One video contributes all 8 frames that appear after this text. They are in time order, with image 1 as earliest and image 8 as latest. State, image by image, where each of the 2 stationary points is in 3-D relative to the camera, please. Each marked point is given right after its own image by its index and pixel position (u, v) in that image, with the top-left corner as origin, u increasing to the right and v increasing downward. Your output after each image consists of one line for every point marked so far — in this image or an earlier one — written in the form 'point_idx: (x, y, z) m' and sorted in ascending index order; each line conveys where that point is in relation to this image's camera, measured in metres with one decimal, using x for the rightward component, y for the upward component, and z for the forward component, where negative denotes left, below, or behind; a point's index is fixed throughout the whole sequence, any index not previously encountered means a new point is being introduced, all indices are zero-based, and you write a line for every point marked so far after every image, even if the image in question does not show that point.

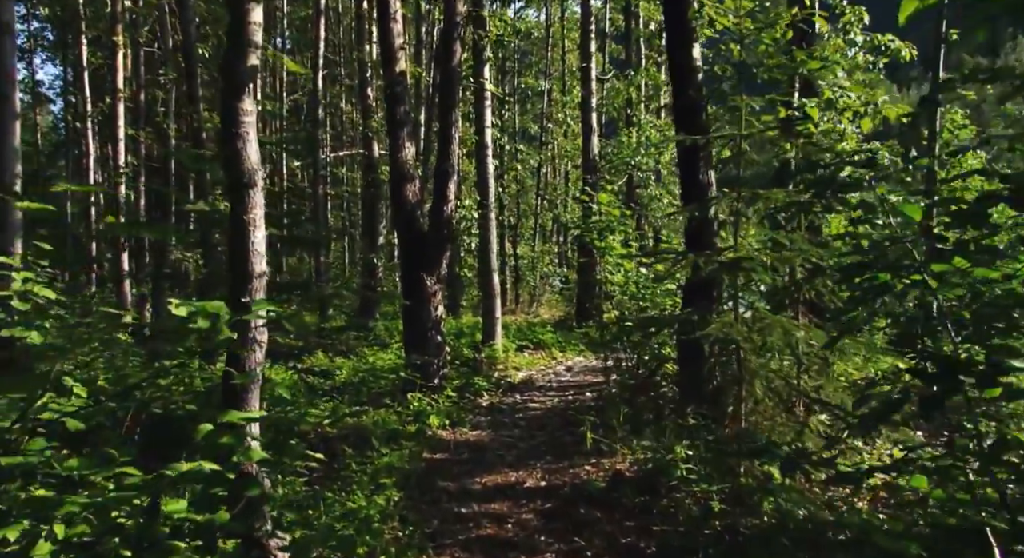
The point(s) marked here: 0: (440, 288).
0: (-0.9, -0.1, +14.5) m
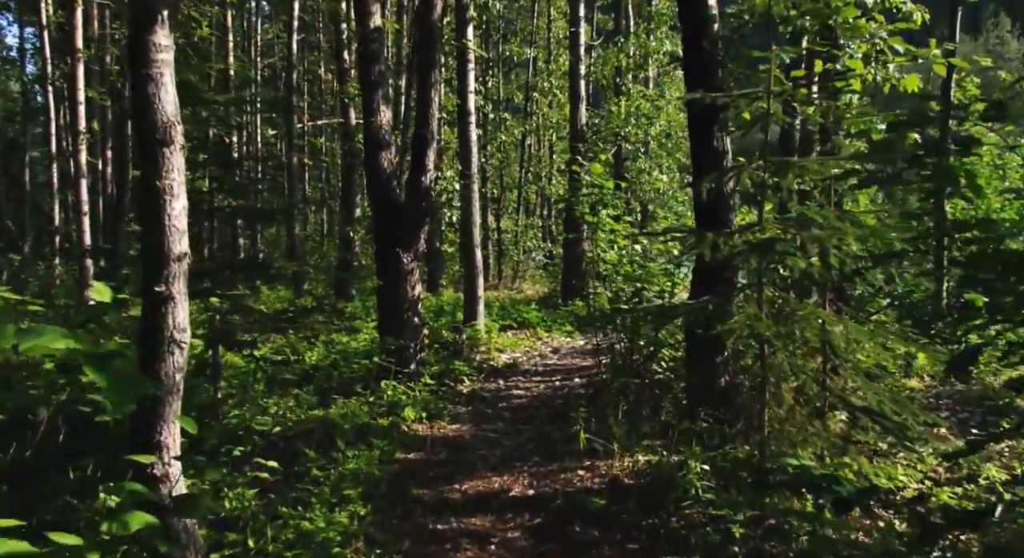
0: (-1.1, +0.1, +13.3) m
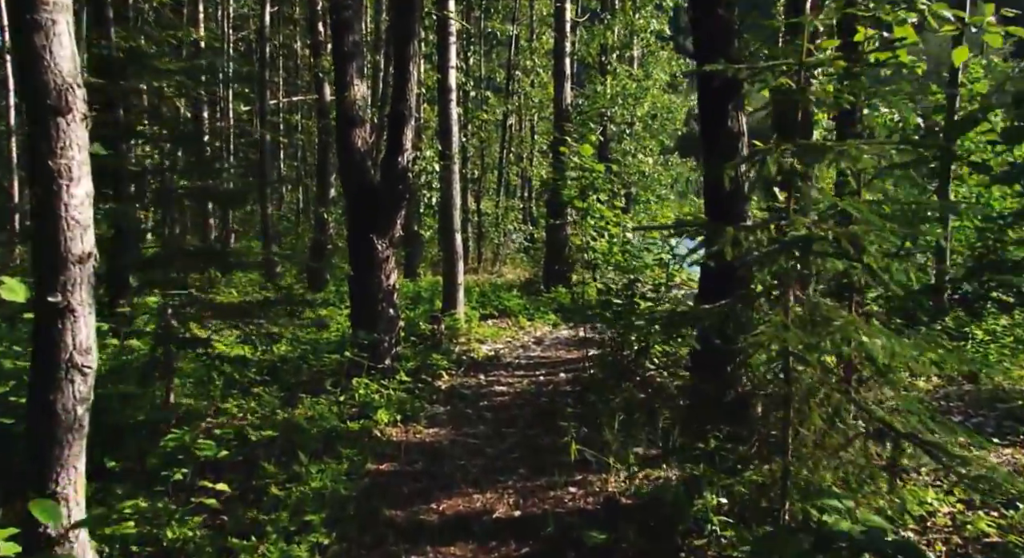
0: (-1.3, +0.3, +12.4) m
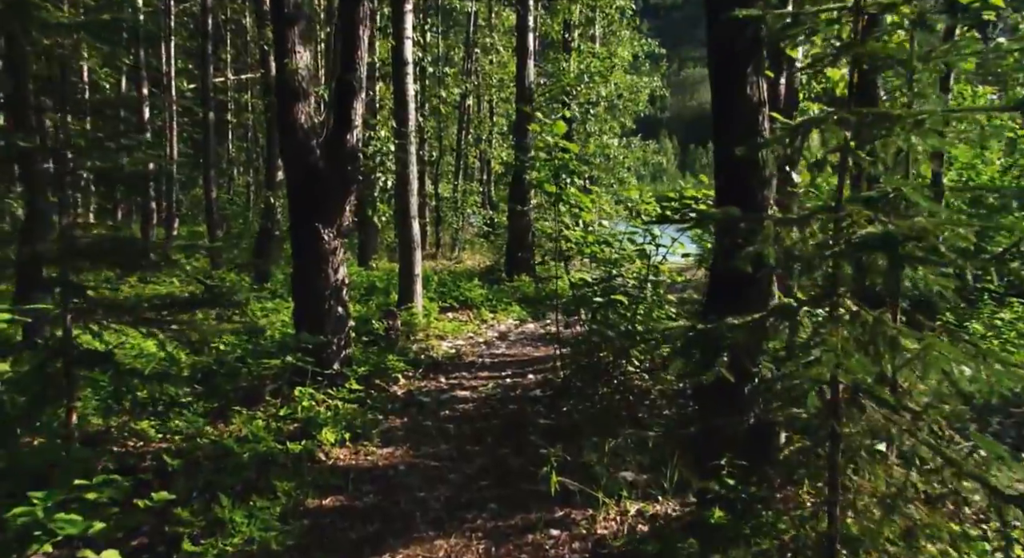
0: (-1.7, +0.3, +11.0) m
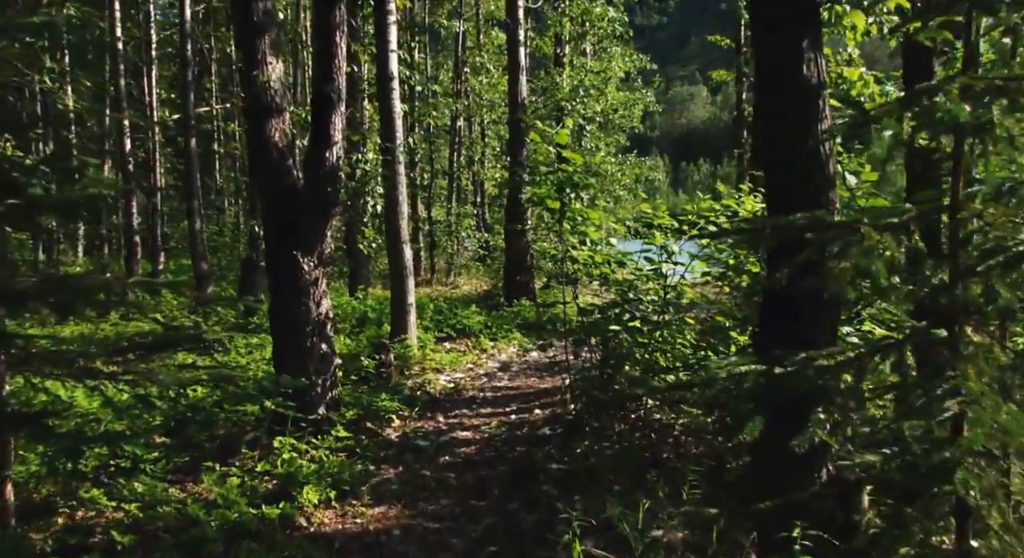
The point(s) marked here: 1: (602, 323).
0: (-1.6, 0.0, +9.9) m
1: (+0.8, -0.4, +10.0) m
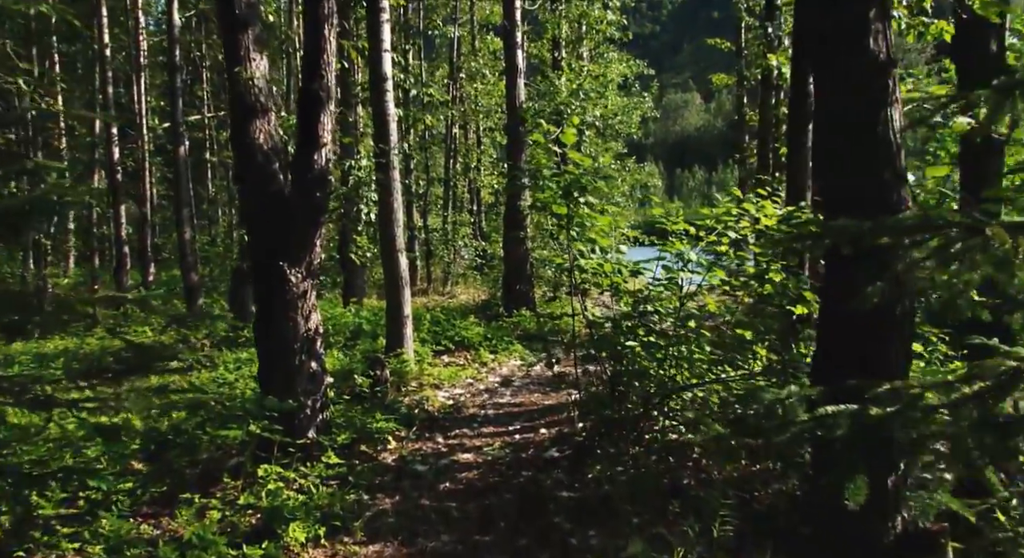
0: (-1.6, -0.1, +9.2) m
1: (+0.8, -0.5, +9.3) m
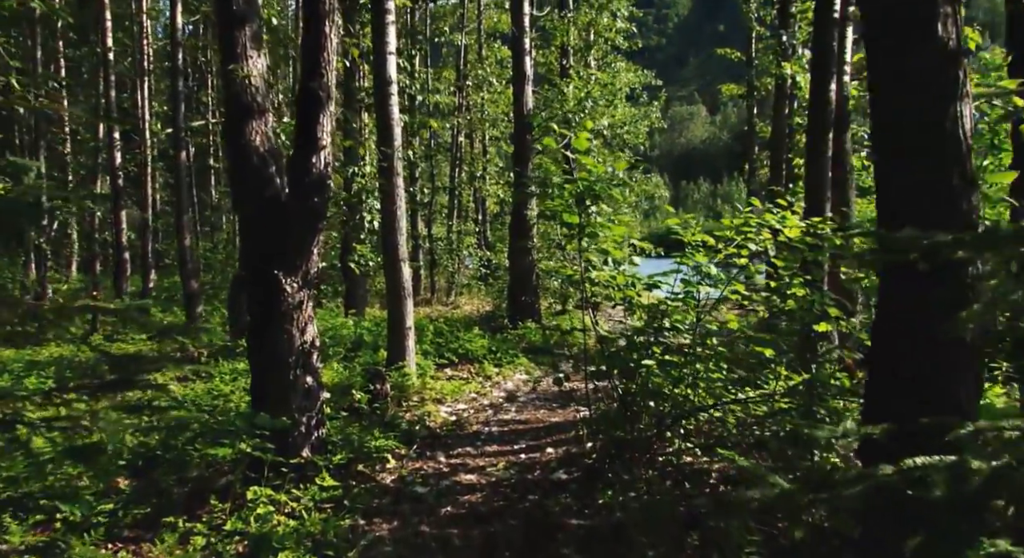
0: (-1.6, -0.1, +8.7) m
1: (+0.9, -0.6, +8.8) m
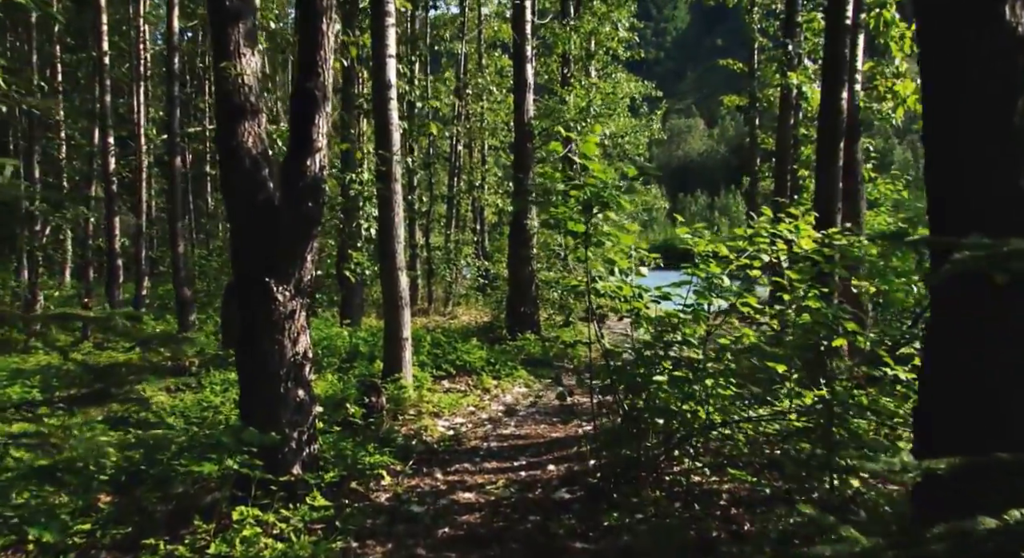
0: (-1.5, -0.2, +8.3) m
1: (+0.9, -0.6, +8.4) m
